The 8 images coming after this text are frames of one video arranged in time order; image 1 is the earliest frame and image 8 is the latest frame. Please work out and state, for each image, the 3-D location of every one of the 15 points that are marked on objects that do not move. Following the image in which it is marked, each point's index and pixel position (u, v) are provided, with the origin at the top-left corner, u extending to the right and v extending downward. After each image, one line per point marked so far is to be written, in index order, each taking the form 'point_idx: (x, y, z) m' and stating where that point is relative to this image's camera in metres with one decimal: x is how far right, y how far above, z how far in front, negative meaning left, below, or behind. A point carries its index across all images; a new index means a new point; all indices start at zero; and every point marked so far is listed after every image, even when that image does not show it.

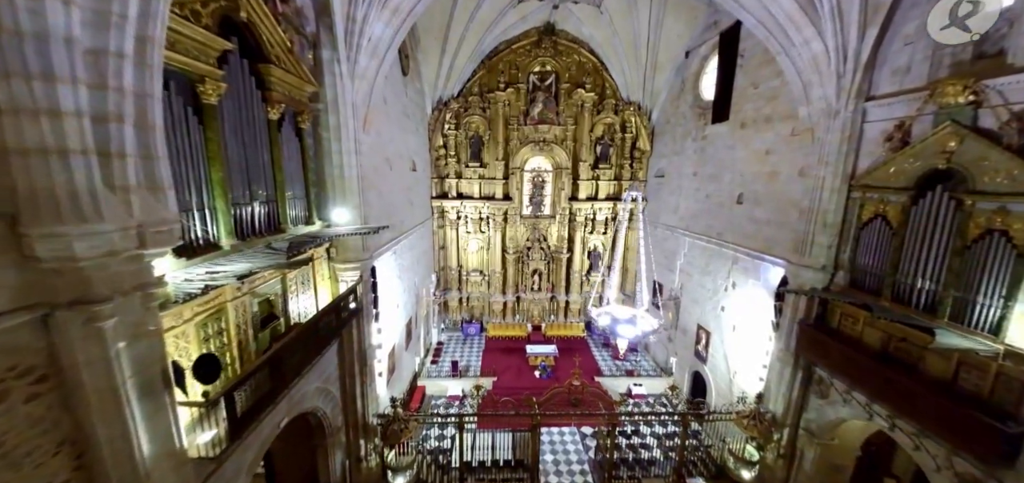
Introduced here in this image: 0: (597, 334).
0: (+2.9, -3.2, +12.1) m
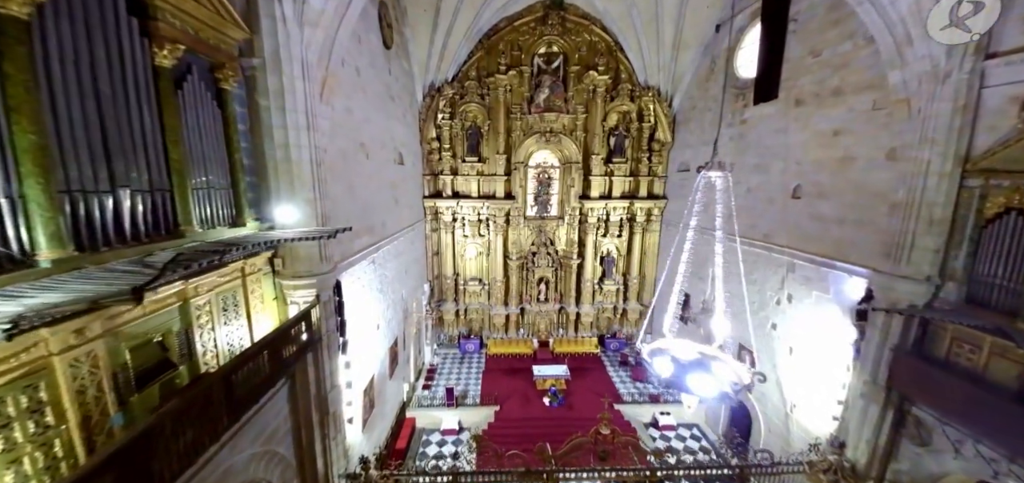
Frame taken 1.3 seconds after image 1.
0: (+3.0, -3.3, +10.6) m
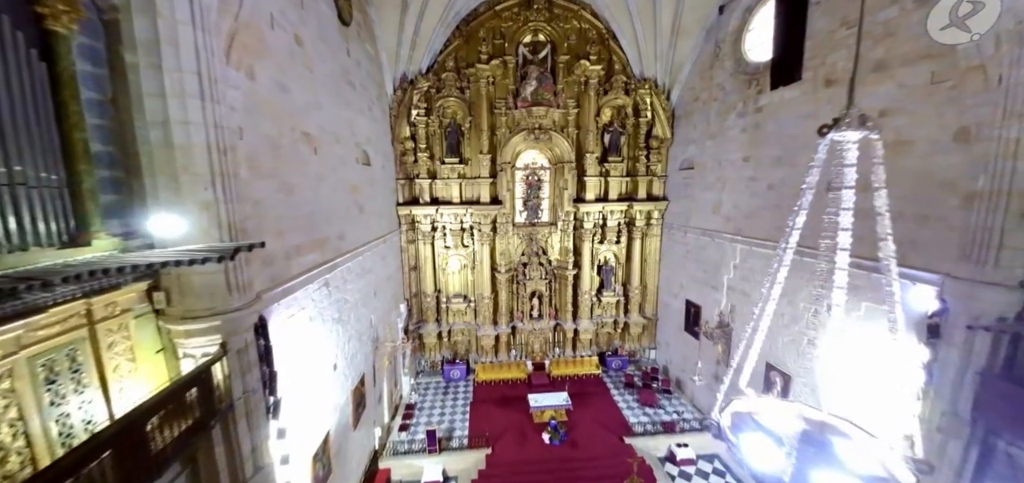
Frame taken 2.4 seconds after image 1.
0: (+2.8, -3.5, +9.5) m
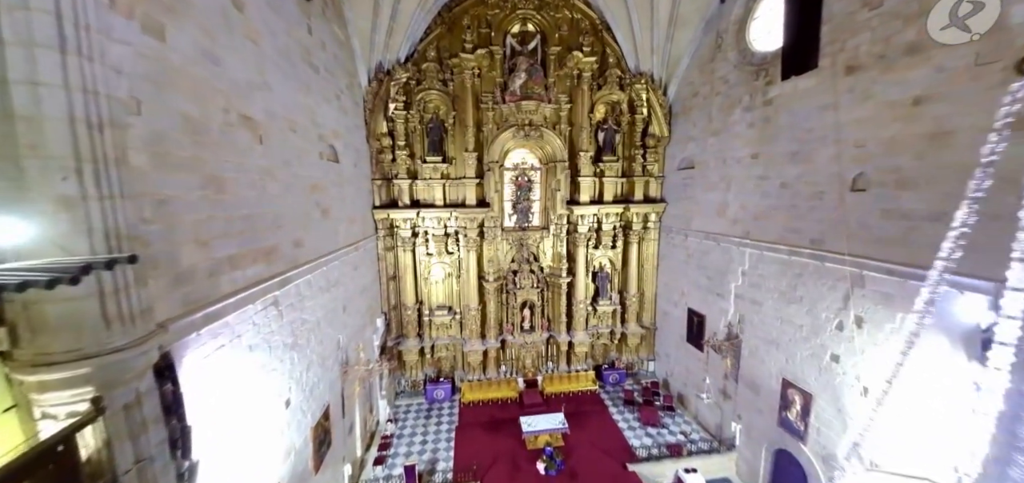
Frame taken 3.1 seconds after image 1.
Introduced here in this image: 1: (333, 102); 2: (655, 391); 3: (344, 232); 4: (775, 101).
0: (+2.5, -3.6, +8.8) m
1: (-2.9, +2.3, +5.8) m
2: (+3.4, -3.6, +8.4) m
3: (-2.9, +0.1, +5.9) m
4: (+4.5, +2.4, +6.0) m
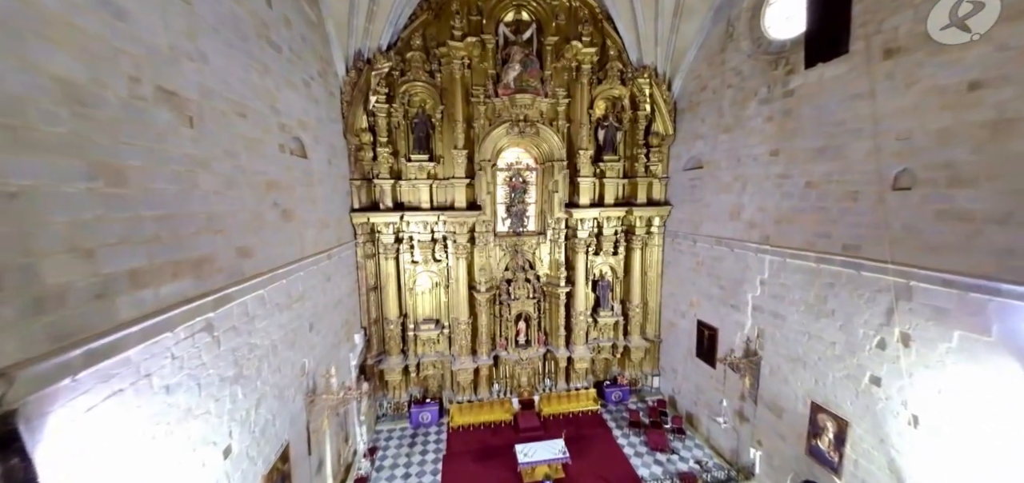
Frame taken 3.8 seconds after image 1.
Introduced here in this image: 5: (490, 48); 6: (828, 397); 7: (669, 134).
0: (+2.4, -3.8, +8.1) m
1: (-3.0, +2.2, +5.0) m
2: (+3.3, -3.7, +7.7) m
3: (-2.9, 0.0, +5.2) m
4: (+4.4, +2.3, +5.4) m
5: (-0.5, +4.0, +7.2) m
6: (+4.5, -2.2, +5.1) m
7: (+3.6, +2.4, +8.0) m
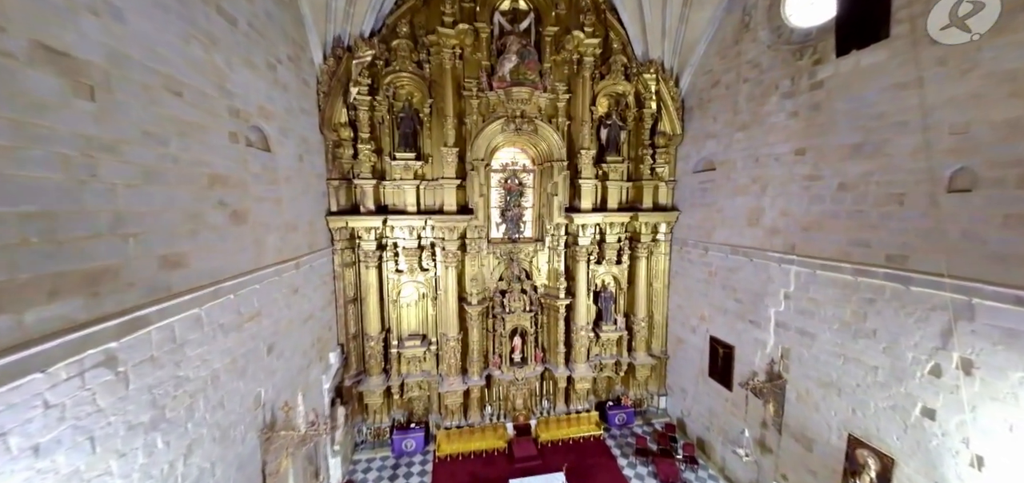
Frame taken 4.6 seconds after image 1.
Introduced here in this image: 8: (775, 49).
0: (+2.2, -3.9, +7.4) m
1: (-3.1, +2.1, +4.3) m
2: (+3.2, -3.9, +7.0) m
3: (-3.0, 0.0, +4.4) m
4: (+4.3, +2.2, +4.8) m
5: (-0.5, +3.9, +6.6) m
6: (+4.5, -2.4, +4.4) m
7: (+3.5, +2.3, +7.4) m
8: (+4.1, +3.0, +5.5) m
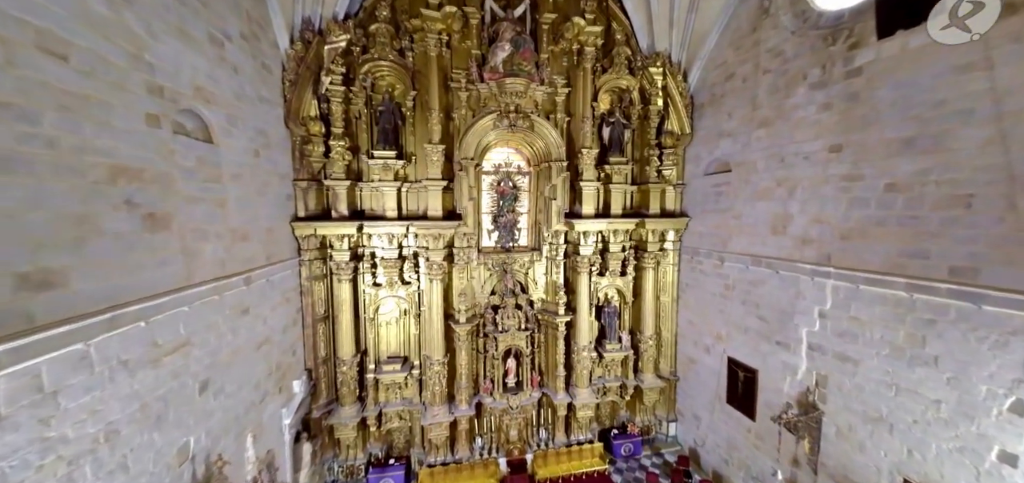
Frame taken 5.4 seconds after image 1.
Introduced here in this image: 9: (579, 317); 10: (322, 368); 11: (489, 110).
0: (+2.1, -4.1, +6.6) m
1: (-3.2, +2.0, +3.6) m
2: (+3.1, -4.1, +6.2) m
3: (-3.1, -0.2, +3.6) m
4: (+4.2, +2.1, +4.2) m
5: (-0.6, +3.7, +6.0) m
6: (+4.4, -2.5, +3.7) m
7: (+3.4, +2.1, +6.8) m
8: (+4.0, +2.9, +4.9) m
9: (+1.2, -1.4, +6.6) m
10: (-3.1, -2.1, +5.7) m
11: (-0.4, +2.2, +6.0) m
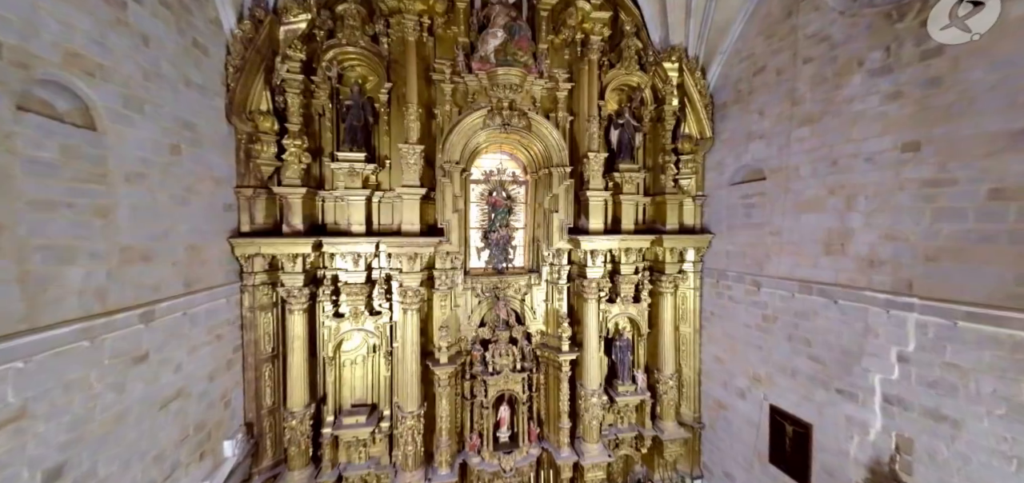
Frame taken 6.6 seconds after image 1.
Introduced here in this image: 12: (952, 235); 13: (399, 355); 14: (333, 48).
0: (+2.0, -4.4, +5.4) m
1: (-3.2, +1.8, +2.6) m
2: (+3.0, -4.4, +5.1) m
3: (-3.2, -0.3, +2.6) m
4: (+4.2, +1.8, +3.3) m
5: (-0.7, +3.4, +5.1) m
6: (+4.3, -2.6, +2.6) m
7: (+3.3, +1.8, +5.9) m
8: (+4.0, +2.7, +4.1) m
9: (+1.1, -1.7, +5.5) m
10: (-3.2, -2.3, +4.6) m
11: (-0.5, +1.9, +5.1) m
12: (+4.1, +0.1, +3.3) m
13: (-1.5, -1.6, +5.0) m
14: (-2.4, +2.6, +4.8) m
